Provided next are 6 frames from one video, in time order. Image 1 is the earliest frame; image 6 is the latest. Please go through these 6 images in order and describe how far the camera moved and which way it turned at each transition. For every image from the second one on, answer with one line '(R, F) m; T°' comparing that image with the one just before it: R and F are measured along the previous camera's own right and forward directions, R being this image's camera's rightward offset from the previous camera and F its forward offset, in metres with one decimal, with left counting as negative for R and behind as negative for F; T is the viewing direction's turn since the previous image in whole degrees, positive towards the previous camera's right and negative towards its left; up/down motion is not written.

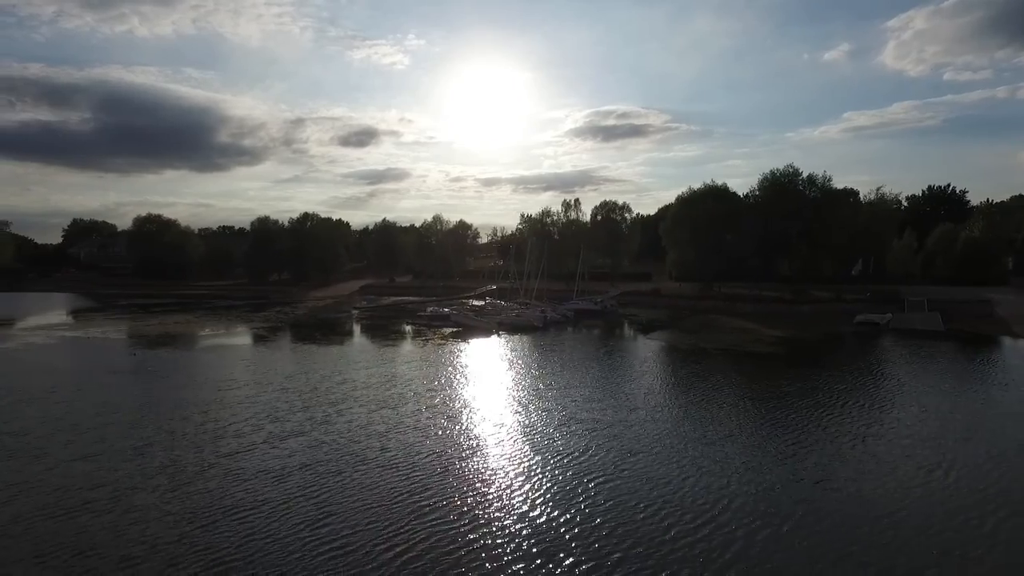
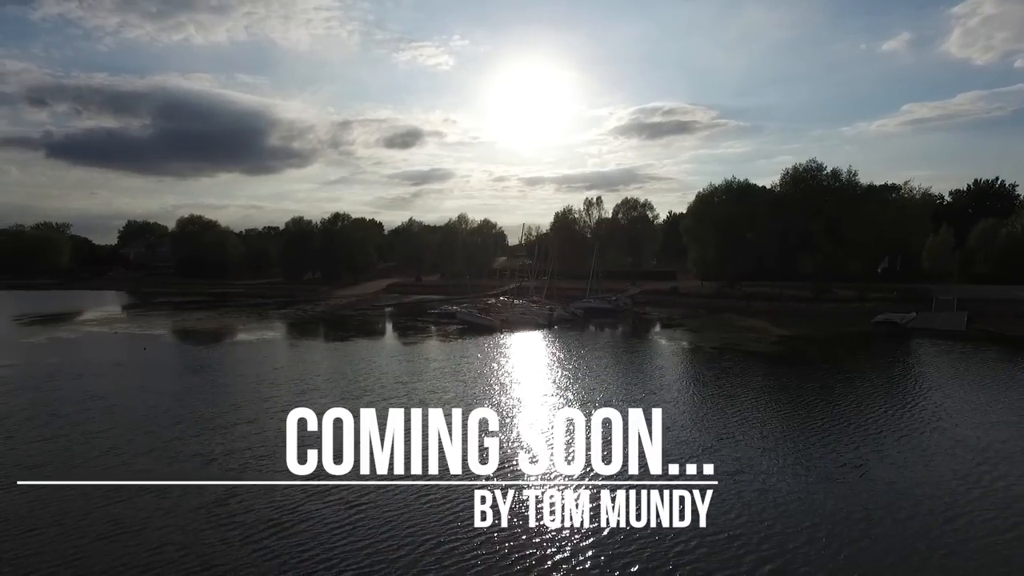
(+2.1, -0.2) m; -4°
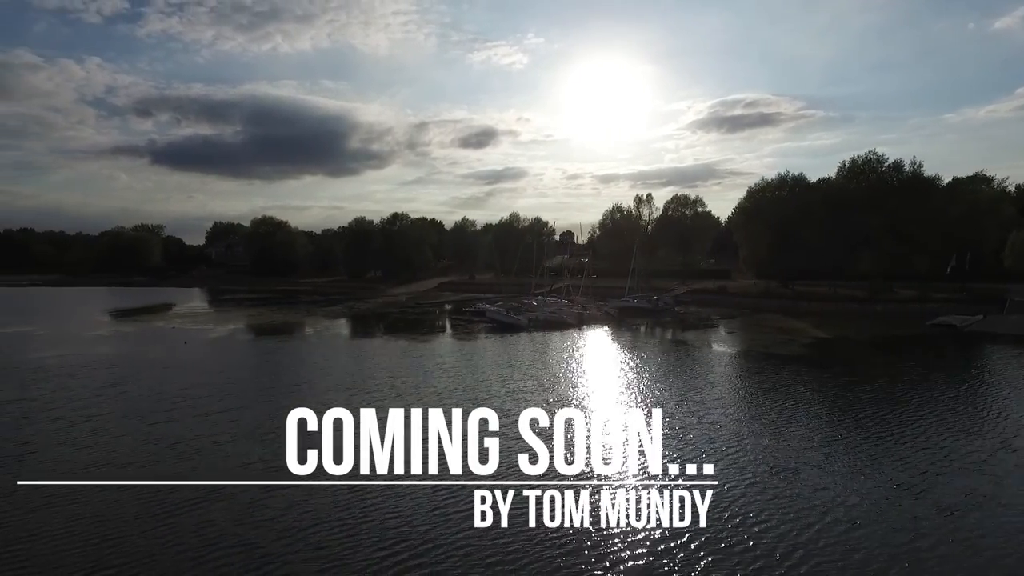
(+2.5, +0.1) m; -7°
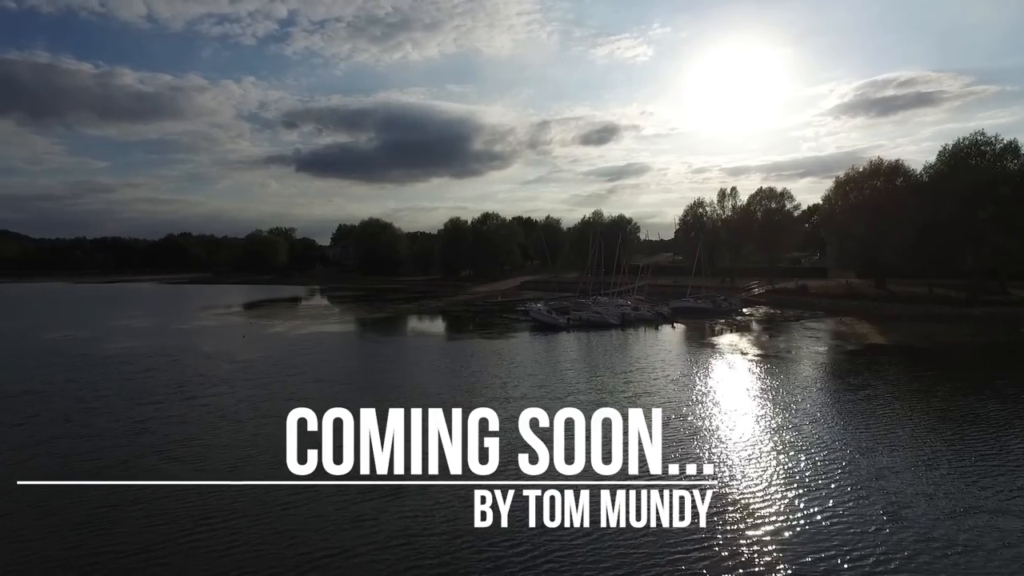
(+4.5, +0.5) m; -11°
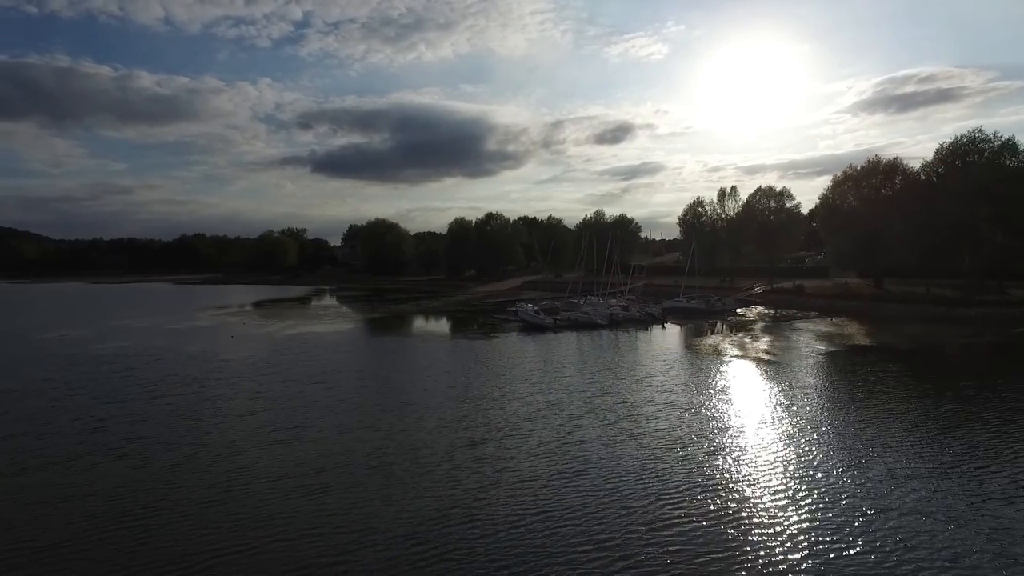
(+1.5, 0.0) m; -1°
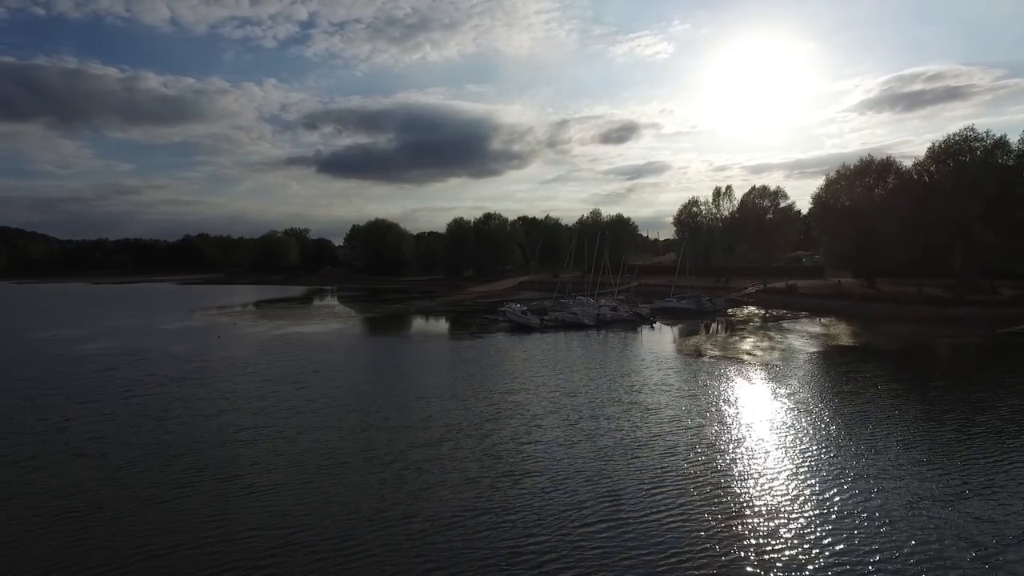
(+1.0, 0.0) m; 0°
